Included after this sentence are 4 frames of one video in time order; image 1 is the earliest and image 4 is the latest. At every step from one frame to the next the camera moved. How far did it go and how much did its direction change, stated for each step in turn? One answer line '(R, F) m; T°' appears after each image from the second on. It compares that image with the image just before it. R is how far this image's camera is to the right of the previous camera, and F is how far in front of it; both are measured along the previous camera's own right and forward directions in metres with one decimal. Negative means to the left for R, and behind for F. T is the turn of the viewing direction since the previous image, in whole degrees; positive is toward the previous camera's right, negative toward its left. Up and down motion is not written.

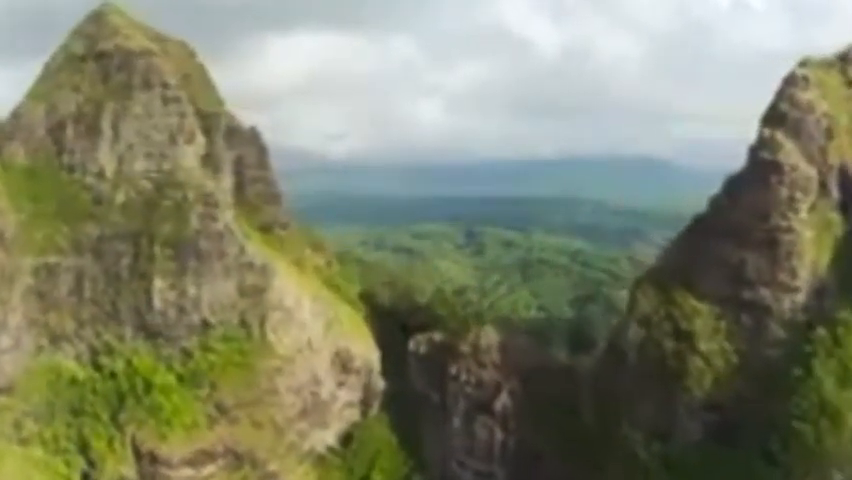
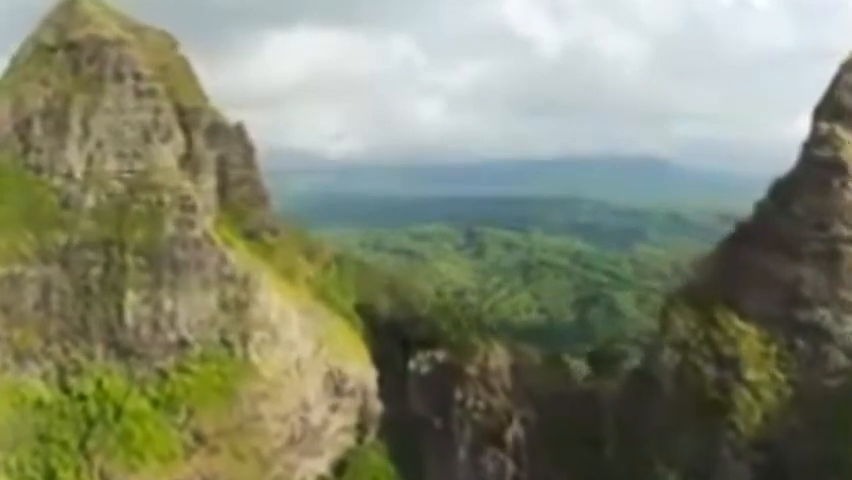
(-0.1, +7.7) m; 0°
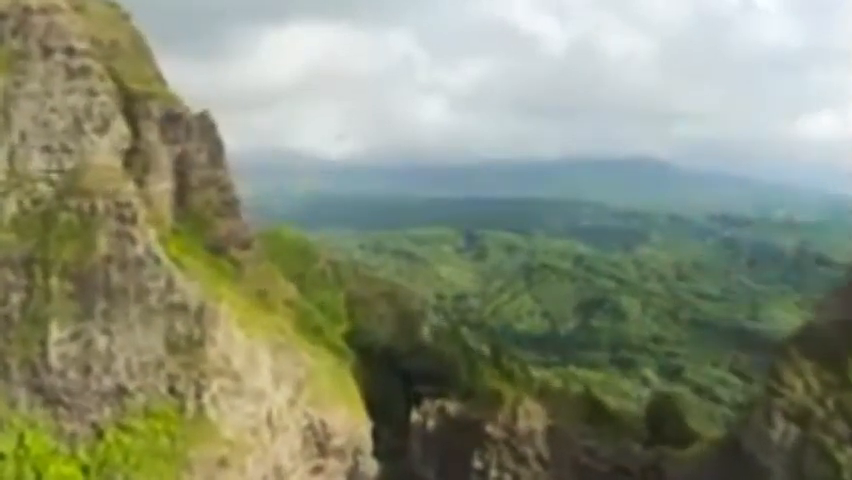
(-0.3, +15.1) m; 0°
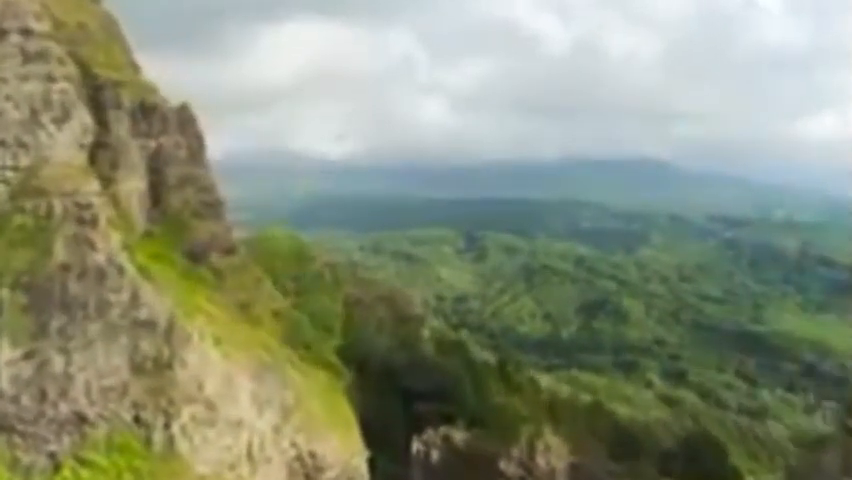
(-0.1, +6.6) m; 0°
